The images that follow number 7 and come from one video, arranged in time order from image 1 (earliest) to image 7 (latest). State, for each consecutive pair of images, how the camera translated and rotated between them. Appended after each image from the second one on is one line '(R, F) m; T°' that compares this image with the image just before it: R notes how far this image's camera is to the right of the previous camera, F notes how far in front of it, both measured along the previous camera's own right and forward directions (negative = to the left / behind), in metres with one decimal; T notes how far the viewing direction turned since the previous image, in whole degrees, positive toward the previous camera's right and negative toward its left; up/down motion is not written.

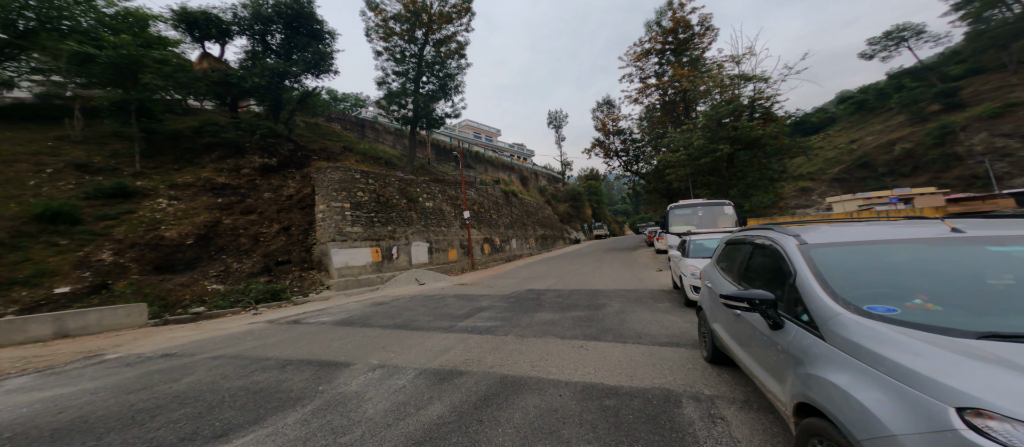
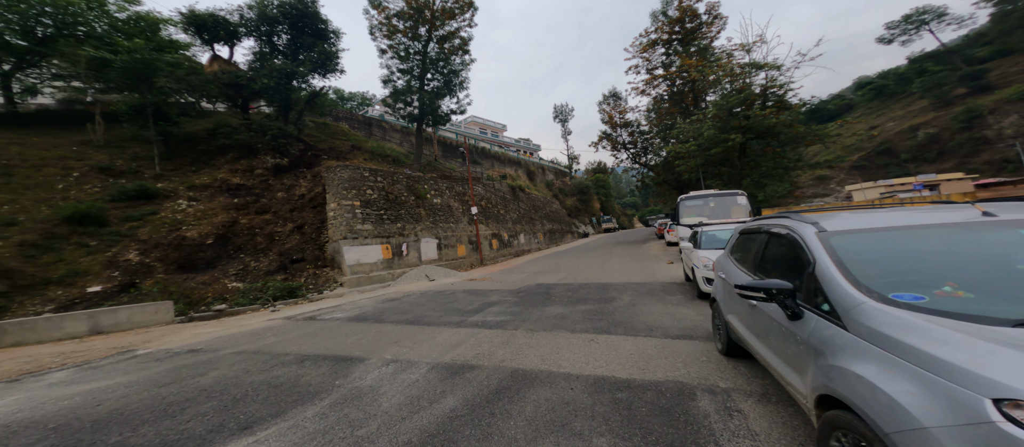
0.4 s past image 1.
(0.0, 0.0) m; -1°
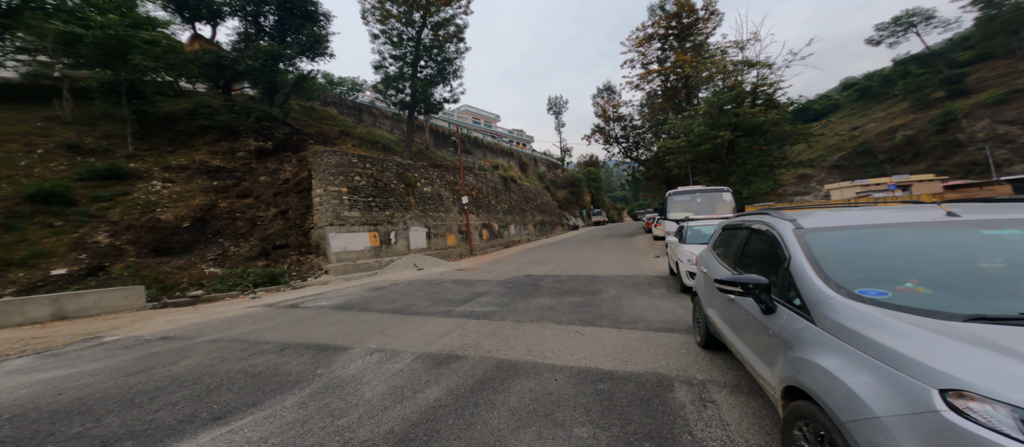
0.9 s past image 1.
(0.0, 0.0) m; +2°
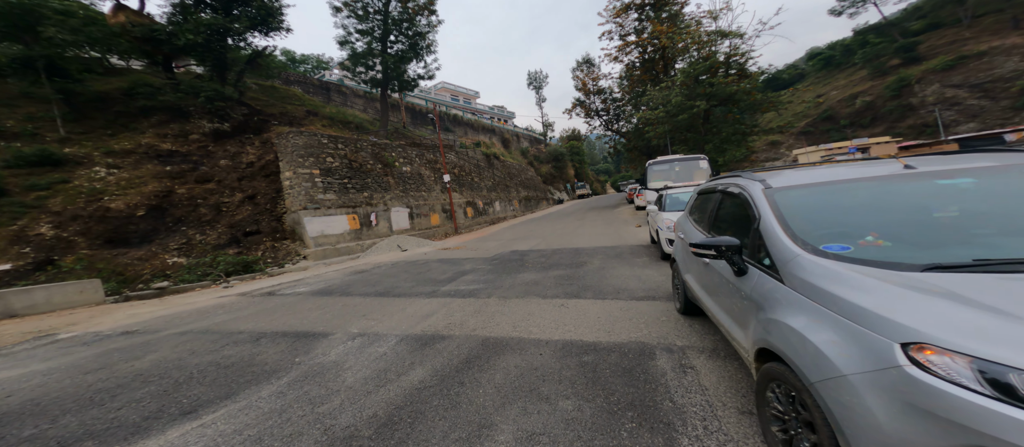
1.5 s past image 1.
(0.0, +0.1) m; +3°
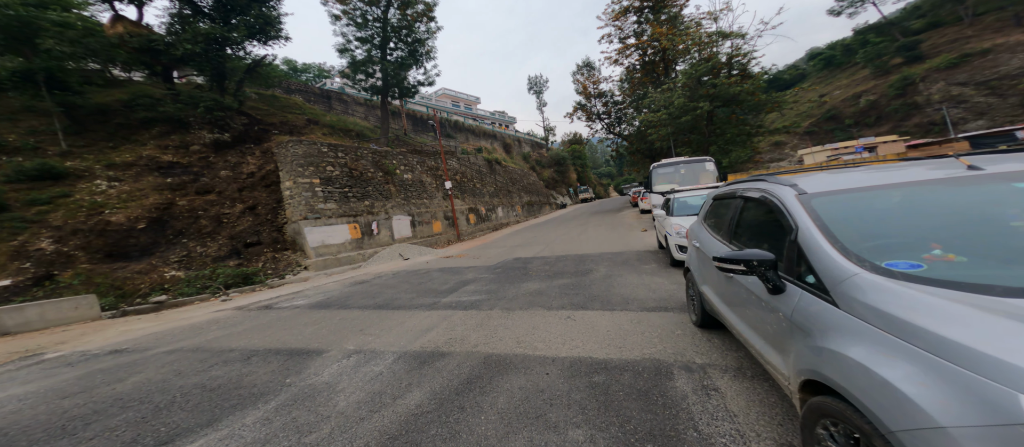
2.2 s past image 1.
(0.0, +0.2) m; -1°
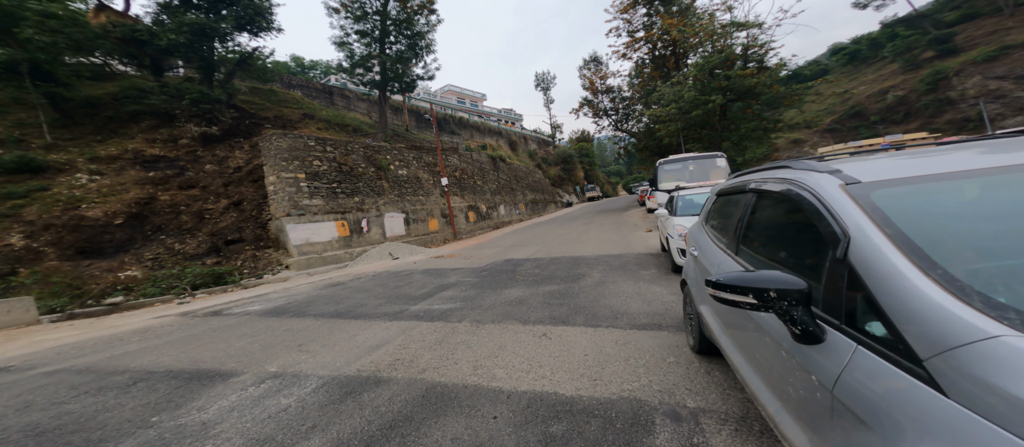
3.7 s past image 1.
(+0.5, +0.8) m; -2°
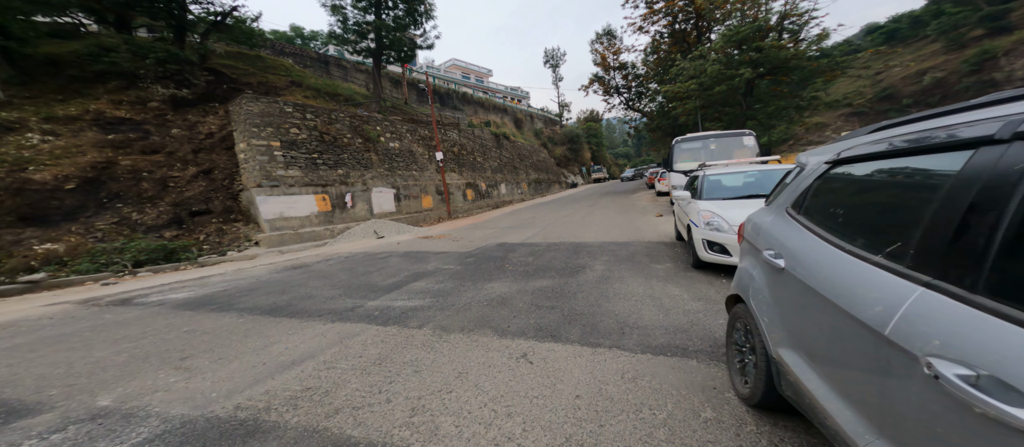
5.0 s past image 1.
(+0.3, +1.2) m; -1°
